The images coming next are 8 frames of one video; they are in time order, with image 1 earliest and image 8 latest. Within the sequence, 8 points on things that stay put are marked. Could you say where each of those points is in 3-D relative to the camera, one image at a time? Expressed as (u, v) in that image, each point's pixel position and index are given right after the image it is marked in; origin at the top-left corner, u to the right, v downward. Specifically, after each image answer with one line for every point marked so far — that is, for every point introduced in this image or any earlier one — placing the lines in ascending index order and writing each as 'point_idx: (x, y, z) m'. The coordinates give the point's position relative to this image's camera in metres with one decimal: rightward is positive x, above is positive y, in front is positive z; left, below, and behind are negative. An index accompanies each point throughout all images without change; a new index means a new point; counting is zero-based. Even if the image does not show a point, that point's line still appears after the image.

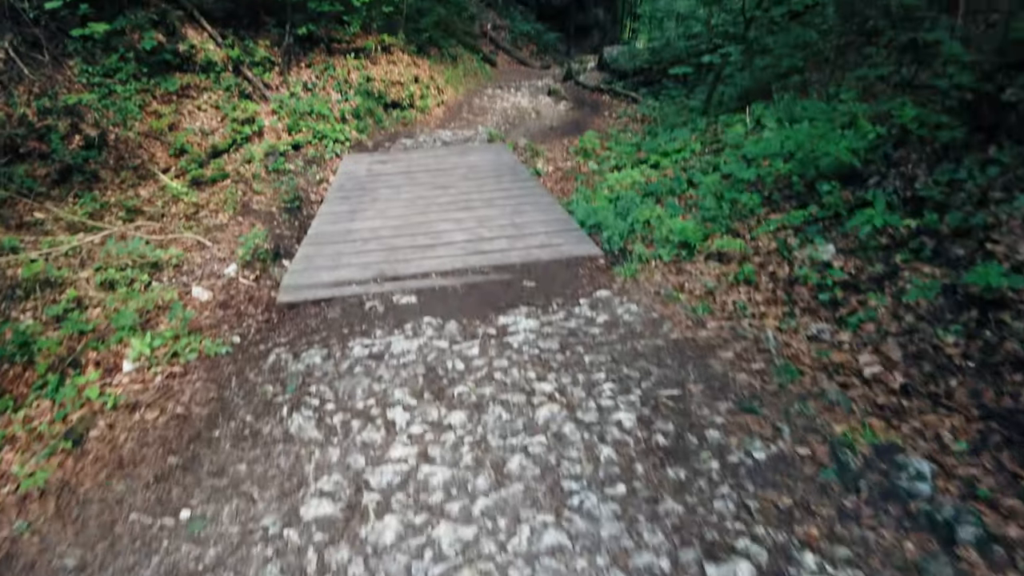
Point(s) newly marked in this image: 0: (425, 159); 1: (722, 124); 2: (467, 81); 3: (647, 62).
0: (-0.9, +1.3, +6.7) m
1: (+2.4, +1.9, +7.5) m
2: (-1.0, +4.5, +14.1) m
3: (+3.2, +5.3, +15.3) m
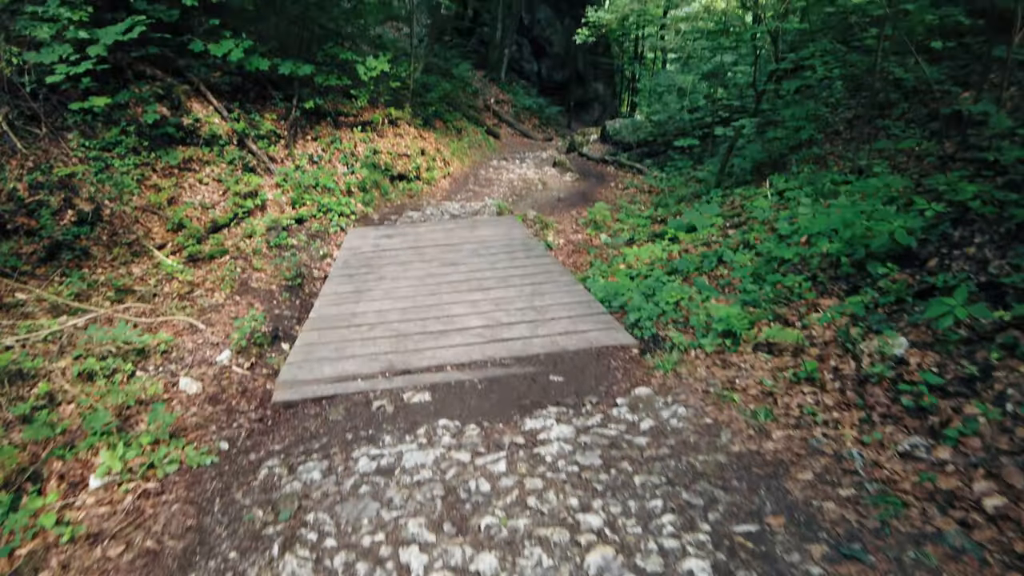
0: (-0.8, +0.6, +6.5) m
1: (+2.5, +1.0, +7.3) m
2: (-0.9, +2.9, +14.1) m
3: (+3.3, +3.6, +15.4) m
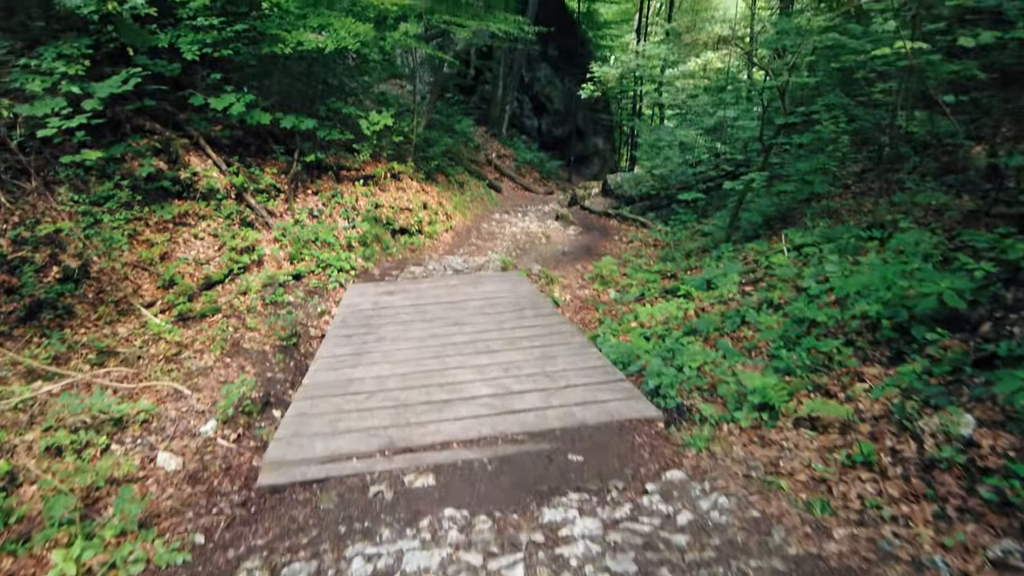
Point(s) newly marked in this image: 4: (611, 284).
0: (-0.7, 0.0, +6.2) m
1: (+2.6, +0.4, +7.0) m
2: (-0.8, +1.8, +14.0) m
3: (+3.3, +2.3, +15.3) m
4: (+1.3, 0.0, +8.3) m
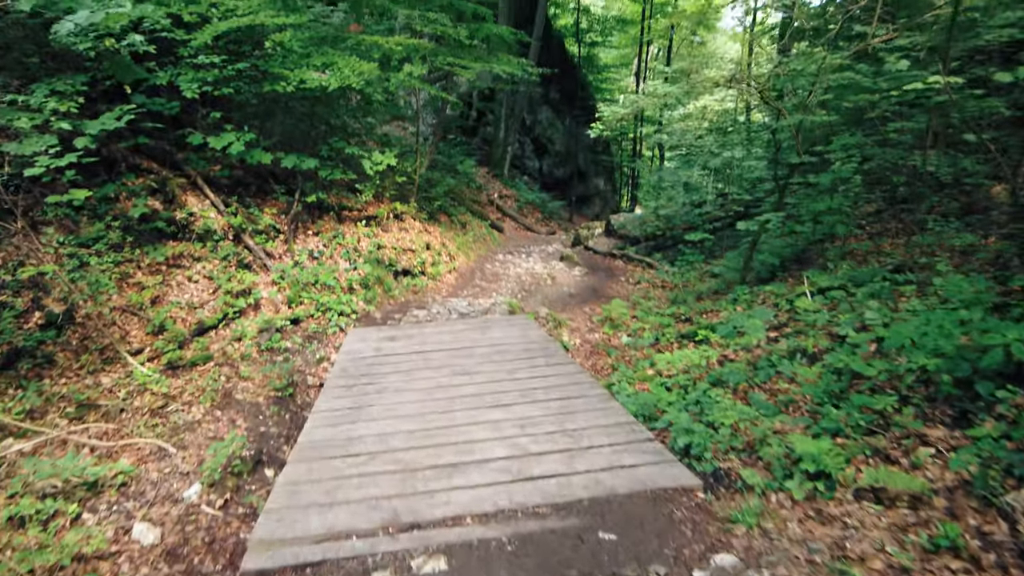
0: (-0.6, -0.4, +5.9) m
1: (+2.7, -0.1, +6.7) m
2: (-0.7, +0.9, +13.8) m
3: (+3.4, +1.4, +15.2) m
4: (+1.3, -0.5, +8.0) m
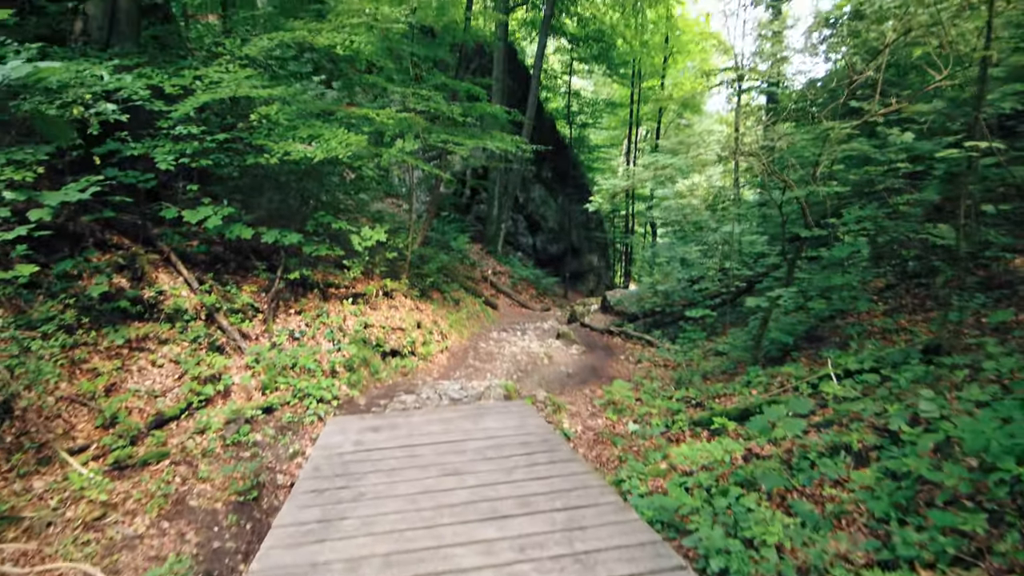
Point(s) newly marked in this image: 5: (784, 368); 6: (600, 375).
0: (-0.7, -1.1, +5.3) m
1: (+2.6, -0.9, +6.2) m
2: (-0.8, -0.7, +13.3) m
3: (+3.3, -0.4, +14.8) m
4: (+1.3, -1.4, +7.4) m
5: (+2.8, -0.8, +6.7) m
6: (+1.4, -1.4, +10.4) m
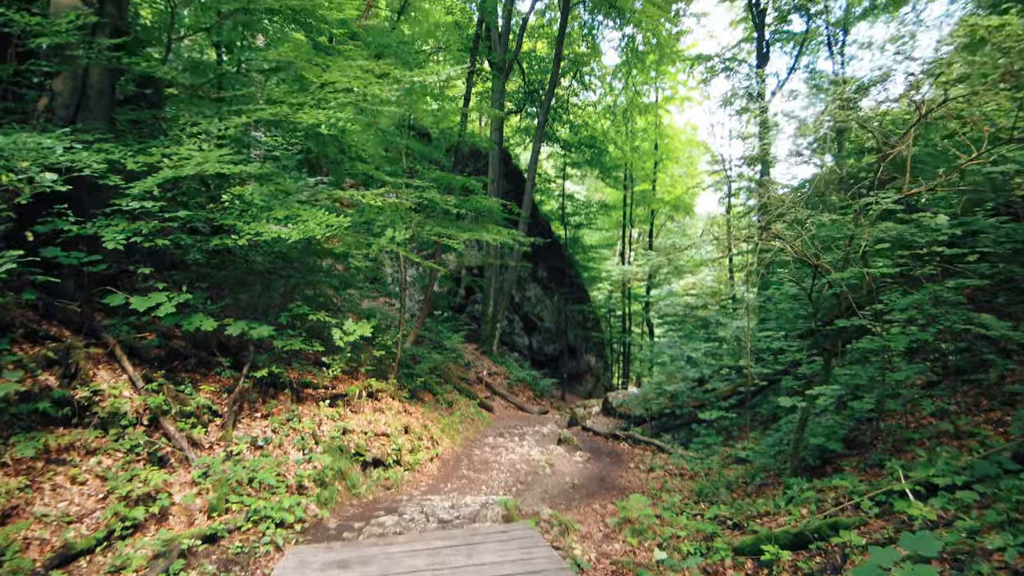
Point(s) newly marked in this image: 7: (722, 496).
0: (-0.7, -1.8, +4.2) m
1: (+2.6, -1.6, +5.2) m
2: (-0.9, -2.6, +12.2) m
3: (+3.2, -2.5, +13.7) m
4: (+1.3, -2.4, +6.2) m
5: (+2.8, -1.7, +5.7) m
6: (+1.4, -2.8, +9.3) m
7: (+2.5, -2.5, +7.8) m
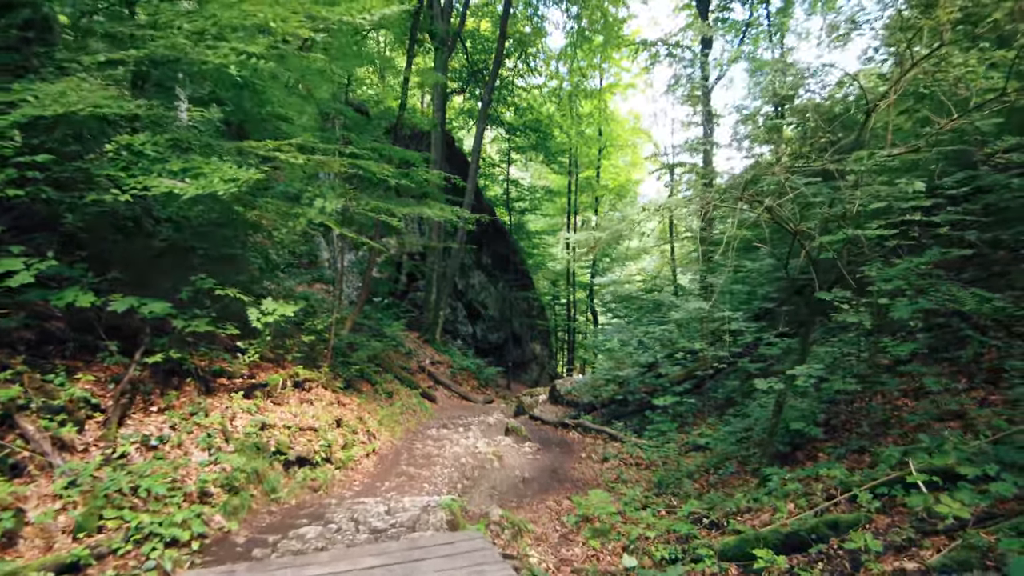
0: (-0.9, -1.5, +3.4) m
1: (+2.3, -1.4, +4.6) m
2: (-1.9, -2.3, +11.3) m
3: (+2.1, -2.1, +13.2) m
4: (+0.8, -2.1, +5.5) m
5: (+2.4, -1.4, +5.1) m
6: (+0.7, -2.5, +8.6) m
7: (+1.9, -2.2, +7.2) m
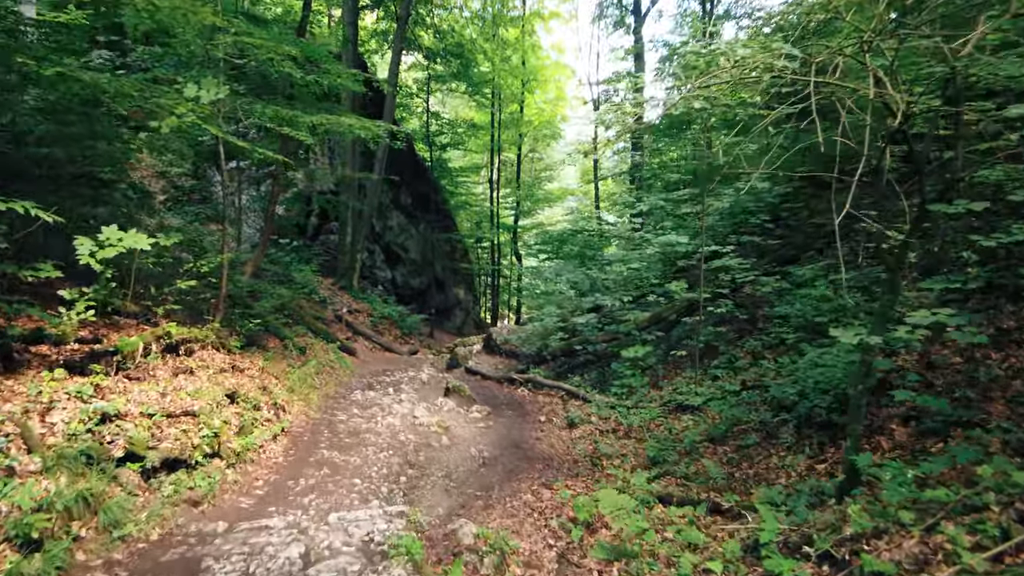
0: (-0.7, -1.2, +1.4) m
1: (+2.3, -0.9, +3.0) m
2: (-2.7, -1.4, +9.2) m
3: (+1.0, -1.0, +11.5) m
4: (+0.8, -1.6, +3.8) m
5: (+2.4, -0.9, +3.6) m
6: (+0.2, -1.8, +6.8) m
7: (+1.6, -1.5, +5.6) m
